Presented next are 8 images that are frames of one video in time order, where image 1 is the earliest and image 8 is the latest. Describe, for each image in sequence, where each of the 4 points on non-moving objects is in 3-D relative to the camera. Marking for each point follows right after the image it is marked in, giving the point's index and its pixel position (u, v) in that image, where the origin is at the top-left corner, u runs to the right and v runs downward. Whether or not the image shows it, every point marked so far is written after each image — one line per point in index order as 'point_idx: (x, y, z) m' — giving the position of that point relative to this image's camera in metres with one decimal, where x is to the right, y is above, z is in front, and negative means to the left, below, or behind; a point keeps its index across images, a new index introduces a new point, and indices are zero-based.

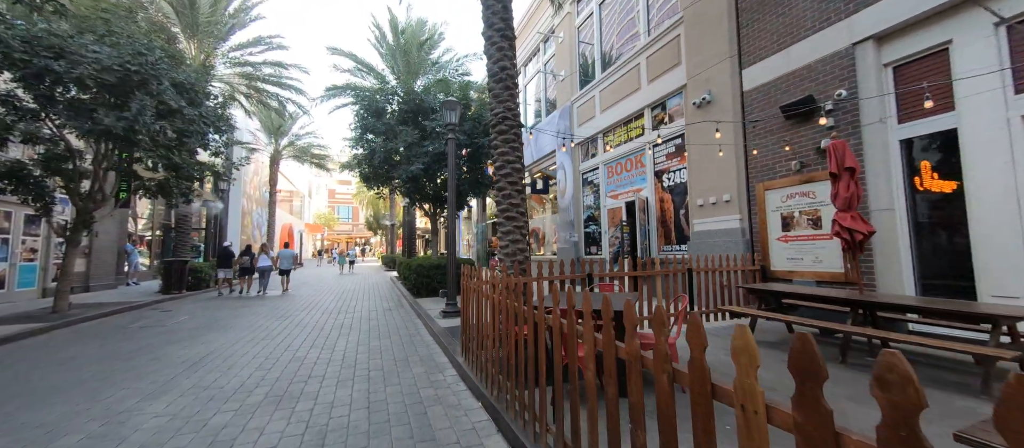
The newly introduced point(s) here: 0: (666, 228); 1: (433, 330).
0: (+3.9, -0.1, +9.2) m
1: (-1.4, -1.9, +6.5) m
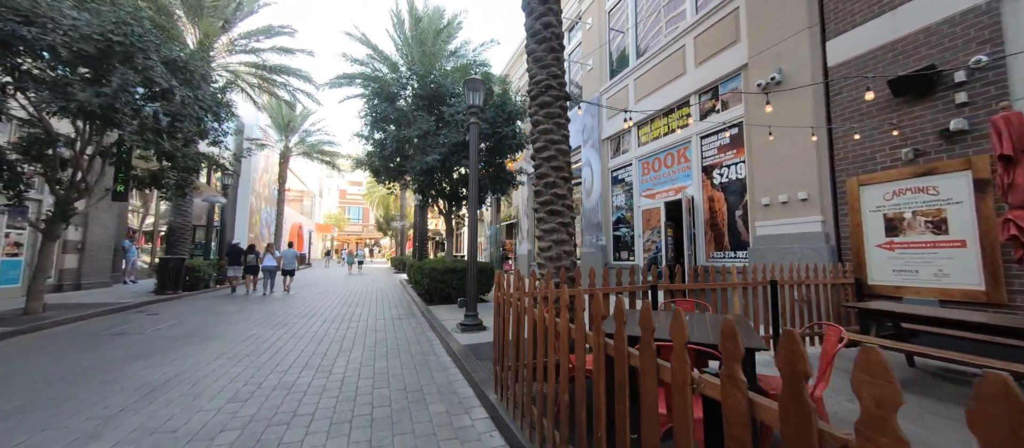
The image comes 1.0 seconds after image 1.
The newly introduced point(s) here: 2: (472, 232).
0: (+4.5, -0.2, +8.0) m
1: (-0.9, -1.9, +5.4) m
2: (-0.7, -0.2, +6.9) m
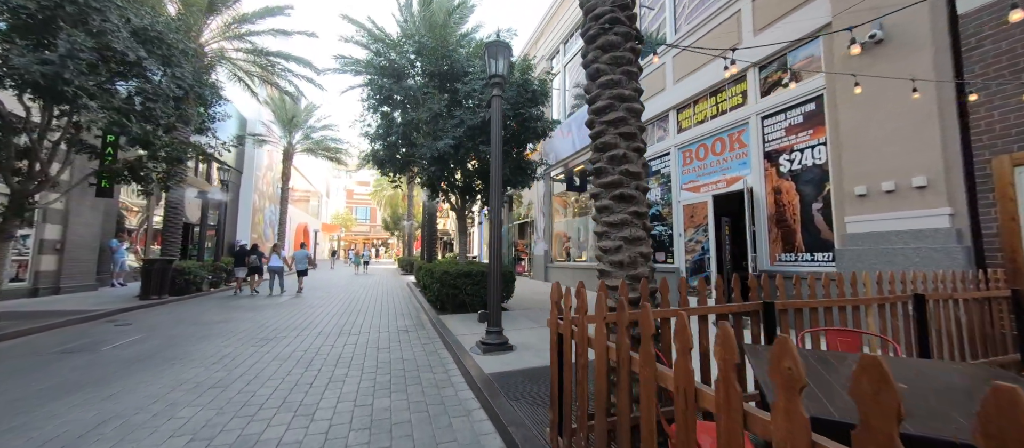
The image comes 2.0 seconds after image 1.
0: (+5.0, -0.1, +6.6) m
1: (-0.4, -1.8, +4.2) m
2: (-0.3, -0.1, +5.7) m
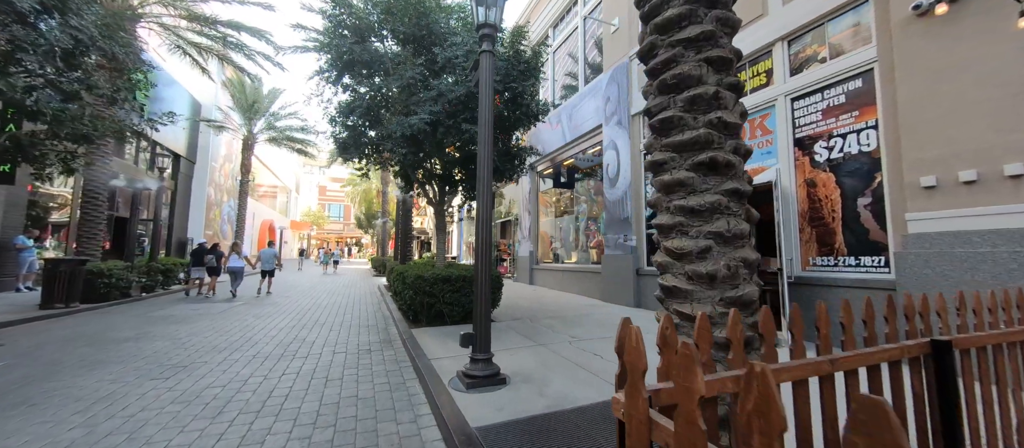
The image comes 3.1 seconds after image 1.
0: (+4.9, -0.1, +5.7) m
1: (-0.5, -1.7, +2.9) m
2: (-0.4, 0.0, +4.4) m
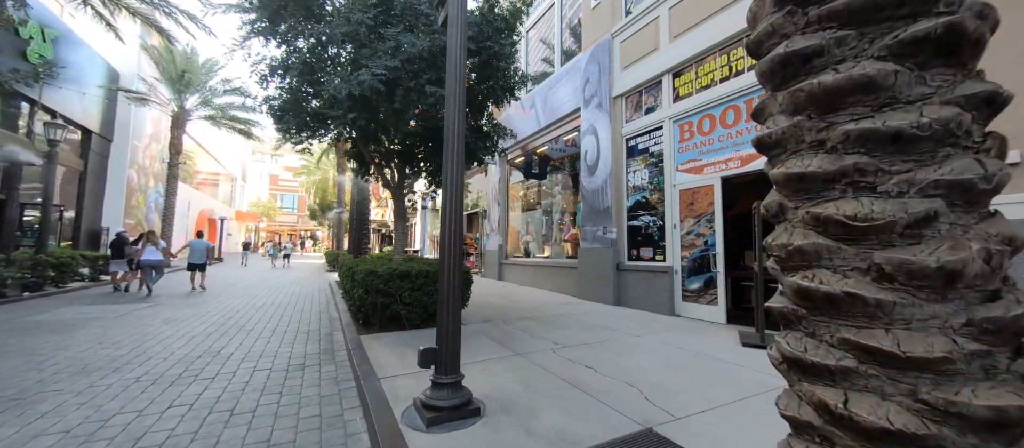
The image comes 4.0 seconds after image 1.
0: (+4.5, +0.1, +5.1) m
1: (-0.6, -1.6, +1.9) m
2: (-0.6, +0.2, +3.4) m
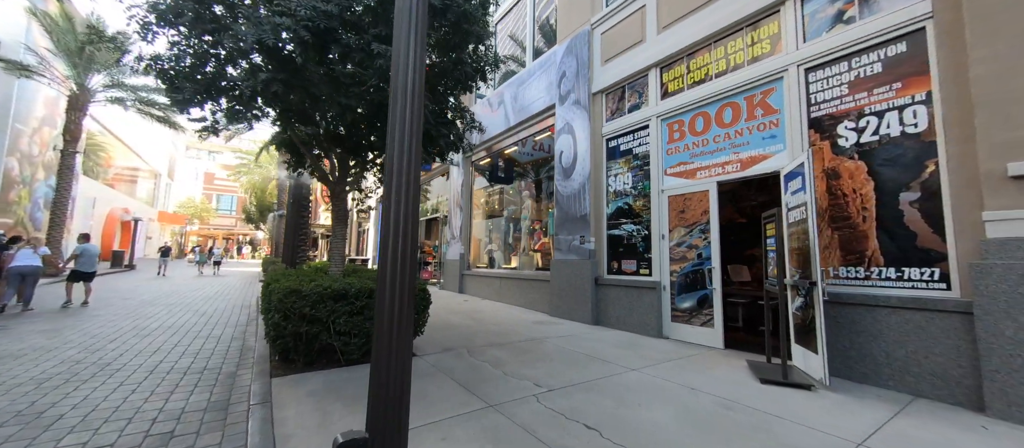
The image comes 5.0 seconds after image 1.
0: (+4.2, -0.1, +4.5) m
1: (-0.5, -1.6, +0.6) m
2: (-0.7, +0.2, +2.2) m
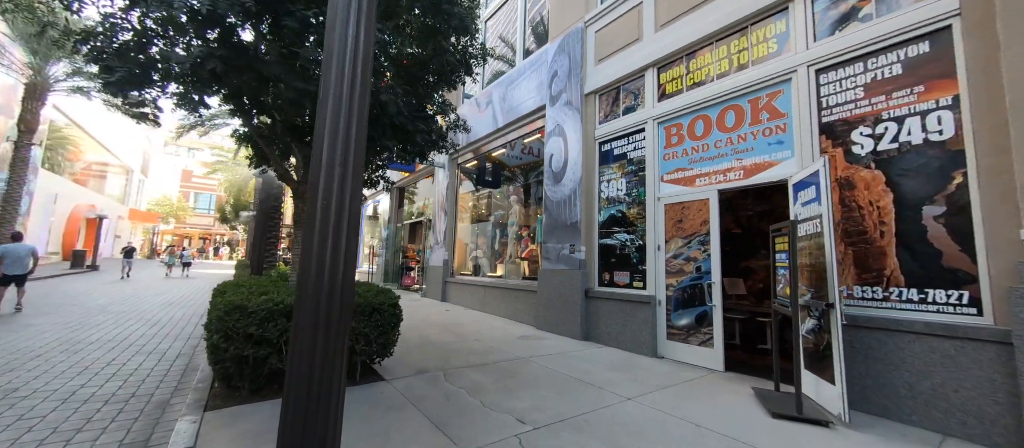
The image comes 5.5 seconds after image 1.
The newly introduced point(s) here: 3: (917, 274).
0: (+4.0, -0.3, +4.1) m
1: (-0.6, -1.6, +0.1) m
2: (-0.8, +0.1, +1.6) m
3: (+4.2, -0.5, +3.7) m
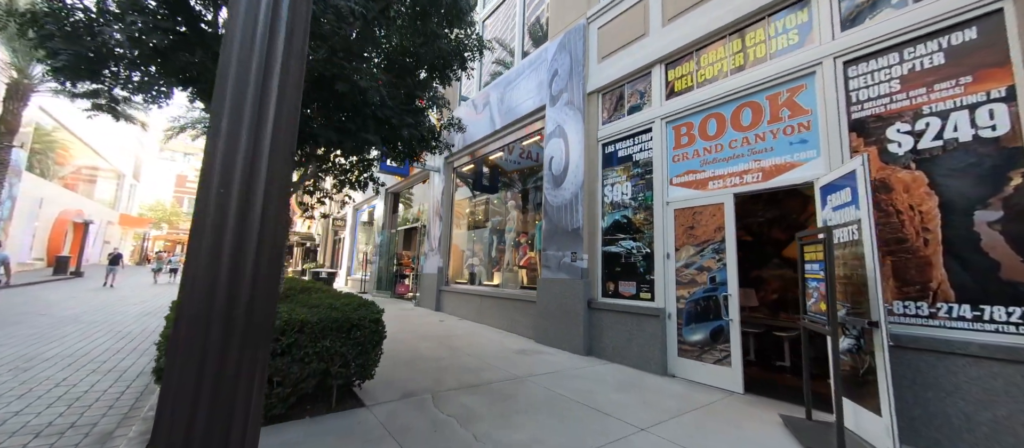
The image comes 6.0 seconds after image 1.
0: (+4.0, -0.3, +3.6) m
1: (-0.6, -1.6, -0.4) m
2: (-0.8, +0.1, +1.1) m
3: (+4.2, -0.6, +3.3) m
